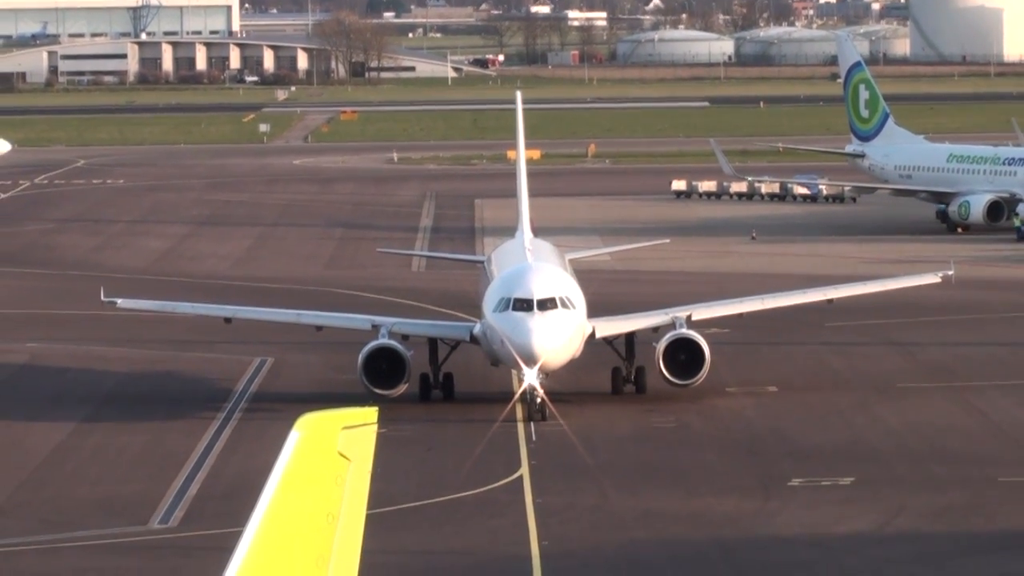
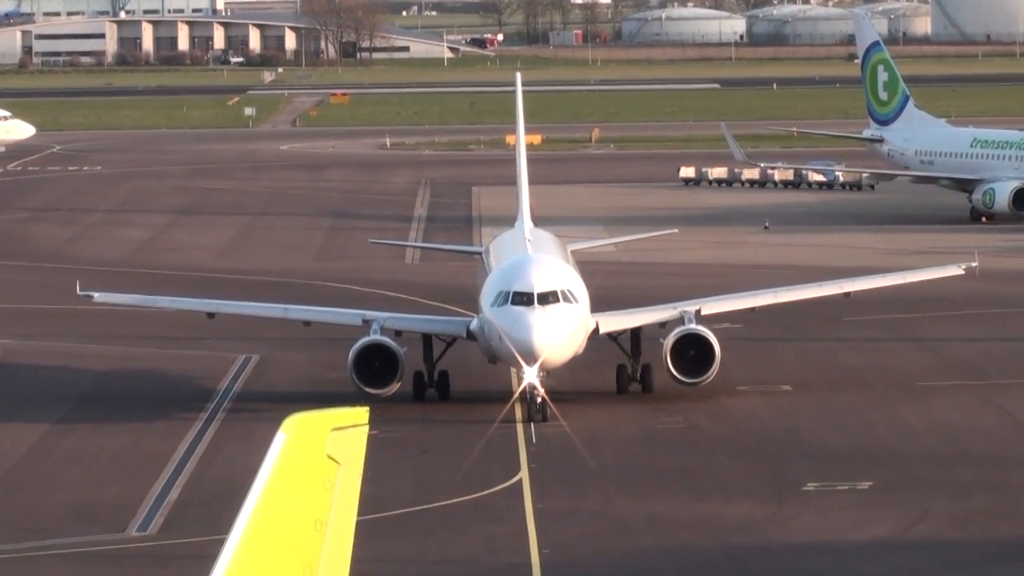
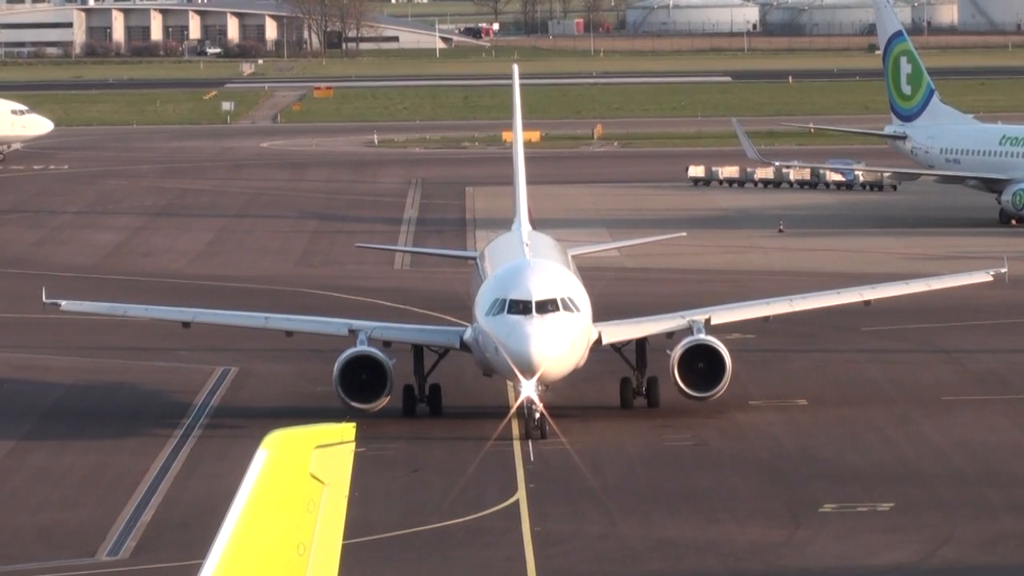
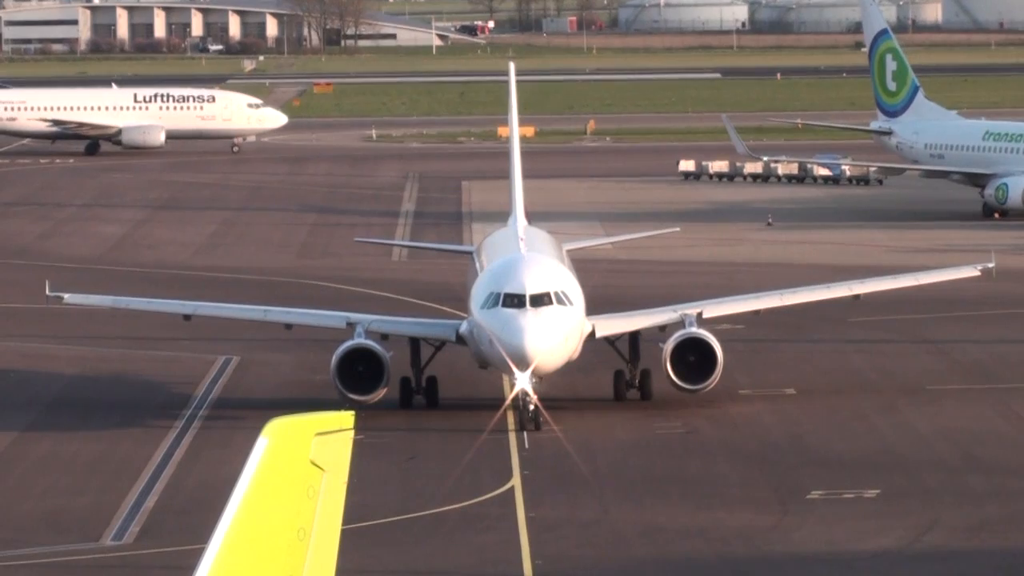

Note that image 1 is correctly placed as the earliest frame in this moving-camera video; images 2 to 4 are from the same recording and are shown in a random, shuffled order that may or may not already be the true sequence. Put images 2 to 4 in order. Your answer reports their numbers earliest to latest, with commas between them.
2, 3, 4
